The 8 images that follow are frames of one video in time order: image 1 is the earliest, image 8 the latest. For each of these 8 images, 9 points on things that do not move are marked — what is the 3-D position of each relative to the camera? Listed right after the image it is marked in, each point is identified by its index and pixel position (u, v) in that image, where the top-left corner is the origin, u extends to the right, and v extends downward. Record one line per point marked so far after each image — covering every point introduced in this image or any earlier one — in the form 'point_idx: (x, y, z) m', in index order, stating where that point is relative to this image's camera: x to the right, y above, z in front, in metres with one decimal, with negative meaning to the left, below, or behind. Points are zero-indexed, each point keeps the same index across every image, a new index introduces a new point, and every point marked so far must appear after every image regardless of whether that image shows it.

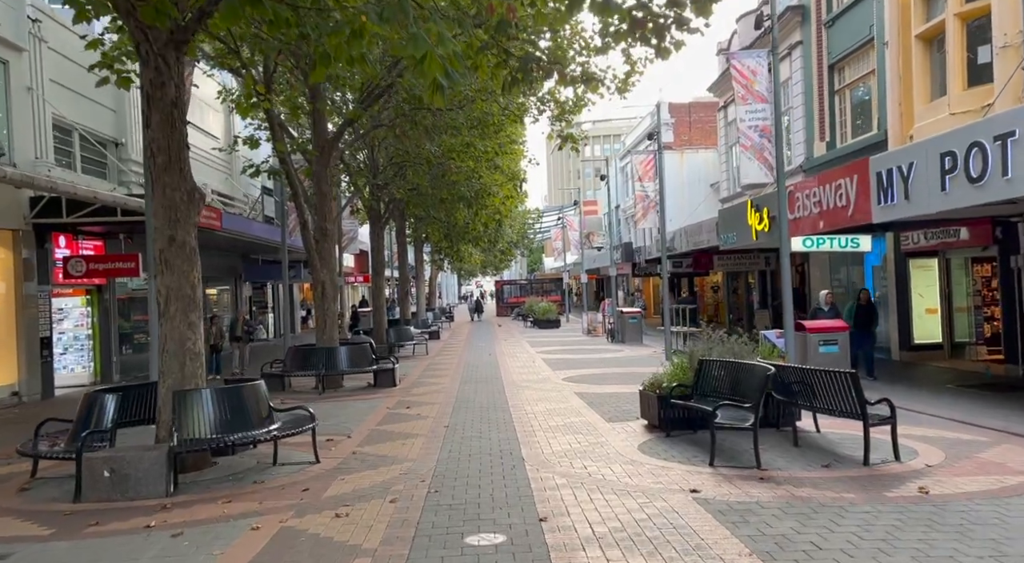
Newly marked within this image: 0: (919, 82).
0: (+7.9, +3.9, +15.7) m
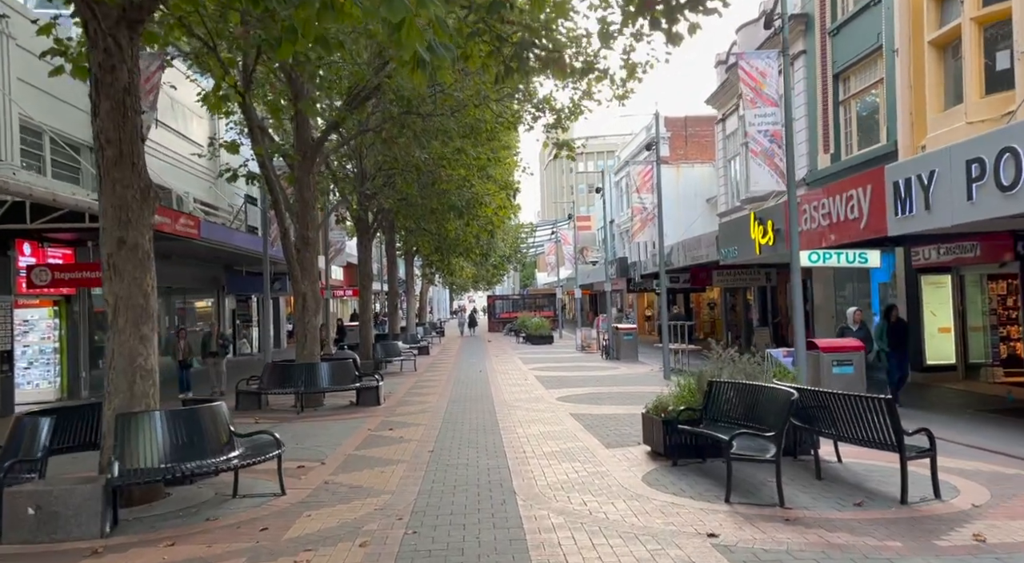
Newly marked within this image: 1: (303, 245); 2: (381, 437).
0: (+7.7, +3.6, +15.0) m
1: (-4.2, +0.8, +16.3) m
2: (-1.9, -2.2, +11.5) m
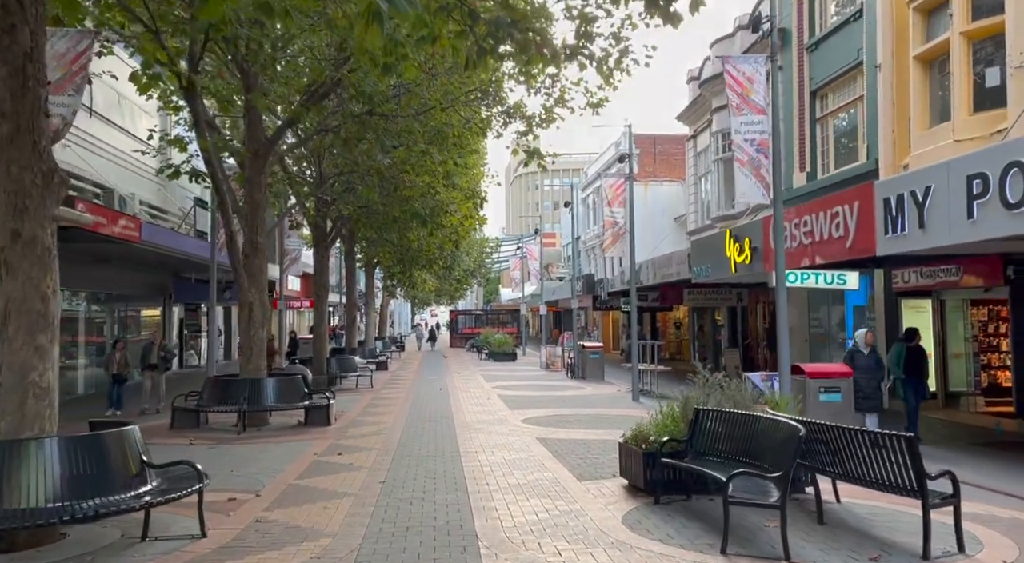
0: (+7.2, +3.1, +14.4) m
1: (-4.9, +0.6, +15.1) m
2: (-2.4, -2.4, +10.4) m
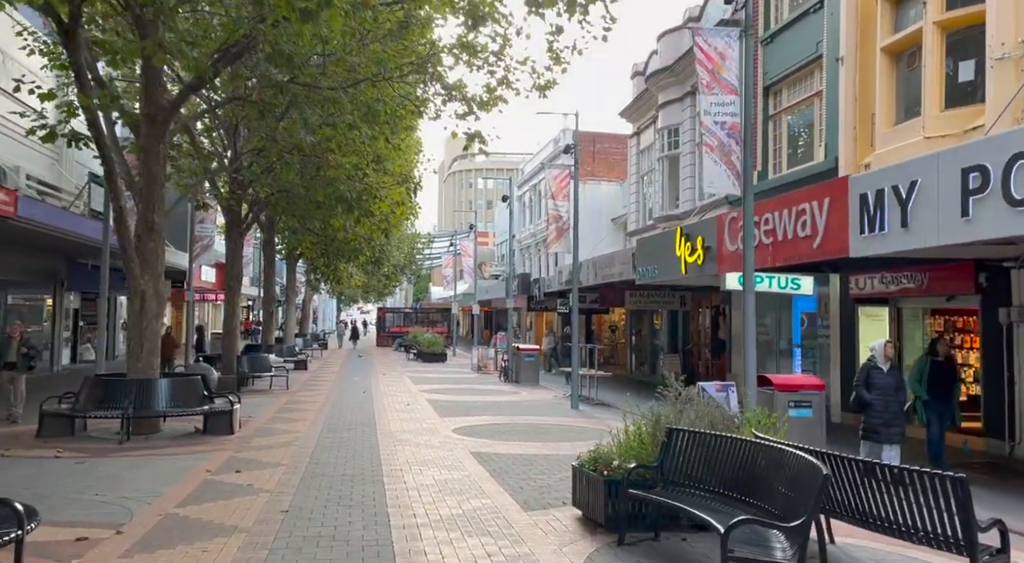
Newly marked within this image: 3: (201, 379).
0: (+6.2, +3.0, +13.6) m
1: (-6.0, +0.8, +13.2) m
2: (-3.1, -2.2, +8.7) m
3: (-5.1, -1.6, +13.3) m
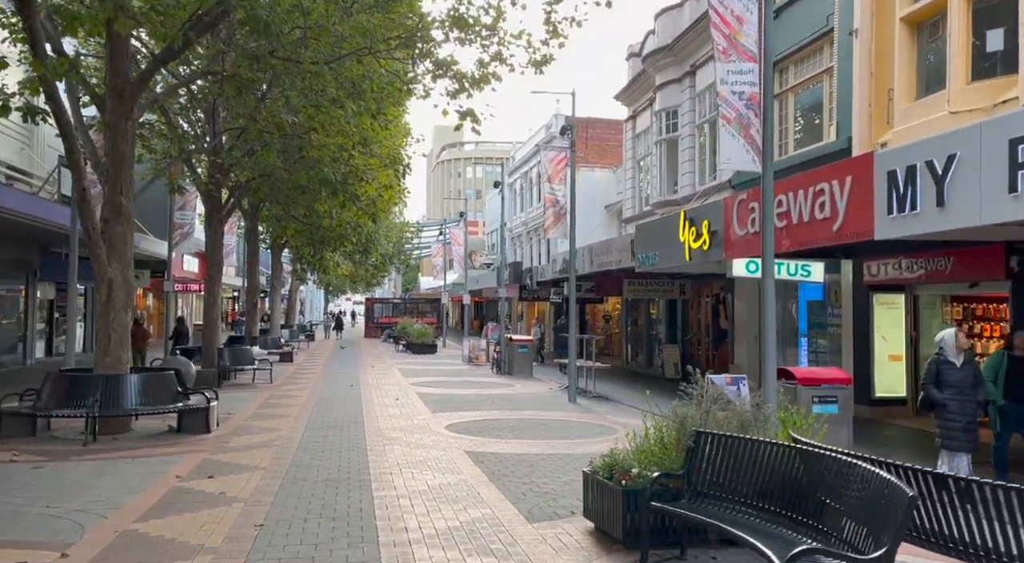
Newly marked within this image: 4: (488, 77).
0: (+6.1, +3.3, +12.8) m
1: (-6.0, +1.0, +12.2) m
2: (-3.1, -2.1, +7.9) m
3: (-5.2, -1.4, +12.4) m
4: (-0.4, +3.9, +15.3) m
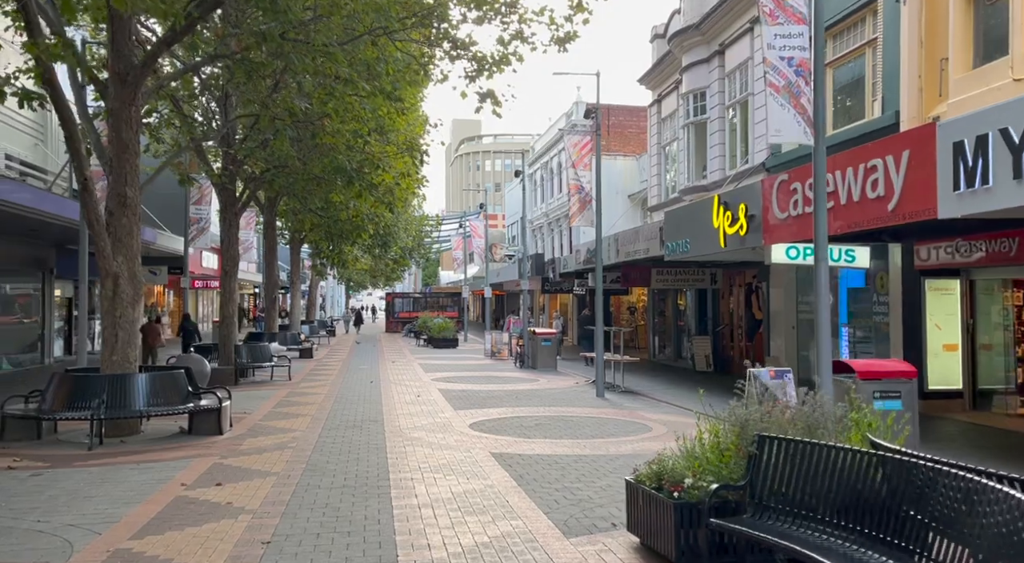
0: (+6.5, +3.5, +11.9) m
1: (-5.7, +1.1, +11.6) m
2: (-2.8, -2.0, +7.2) m
3: (-4.8, -1.3, +11.8) m
4: (0.0, +4.0, +14.5) m
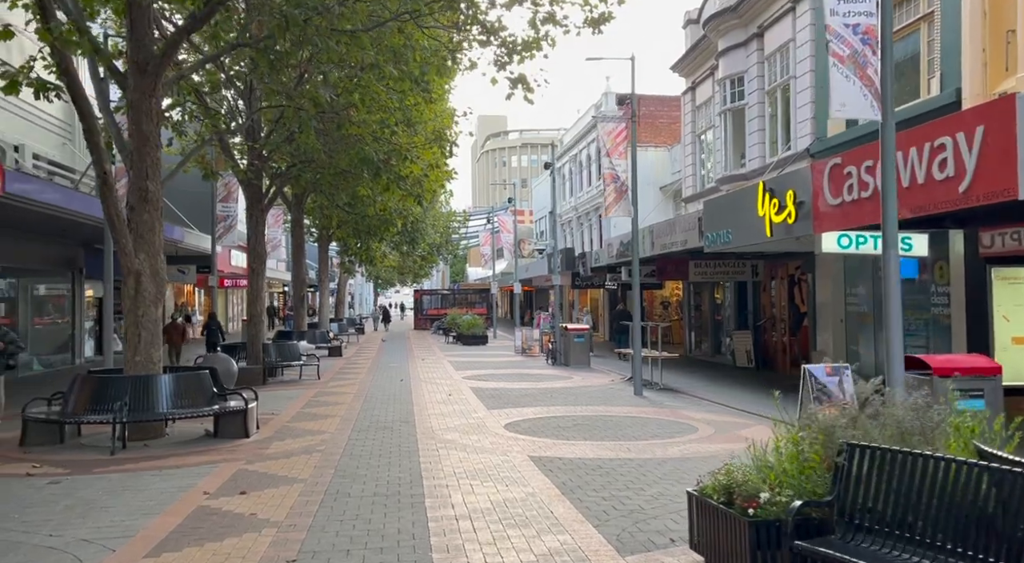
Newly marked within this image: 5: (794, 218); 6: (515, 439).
0: (+6.9, +3.7, +11.0) m
1: (-5.2, +1.1, +11.2) m
2: (-2.5, -2.0, +6.7) m
3: (-4.3, -1.3, +11.4) m
4: (+0.5, +4.2, +13.9) m
5: (+4.5, +1.0, +13.0) m
6: (0.0, -2.1, +10.8) m
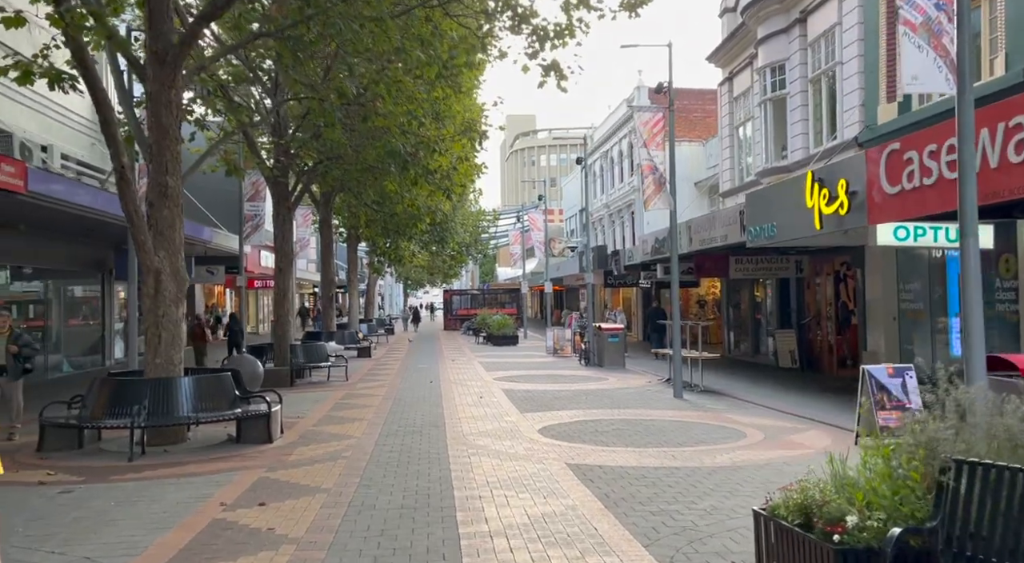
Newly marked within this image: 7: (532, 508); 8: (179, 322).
0: (+7.4, +3.8, +10.2) m
1: (-4.7, +1.1, +10.8) m
2: (-2.2, -1.9, +6.2) m
3: (-3.8, -1.3, +10.9) m
4: (+1.0, +4.2, +13.3) m
5: (+5.0, +1.1, +12.2) m
6: (+0.5, -2.1, +10.2) m
7: (+0.2, -1.9, +6.8) m
8: (-4.5, -0.5, +11.0) m
